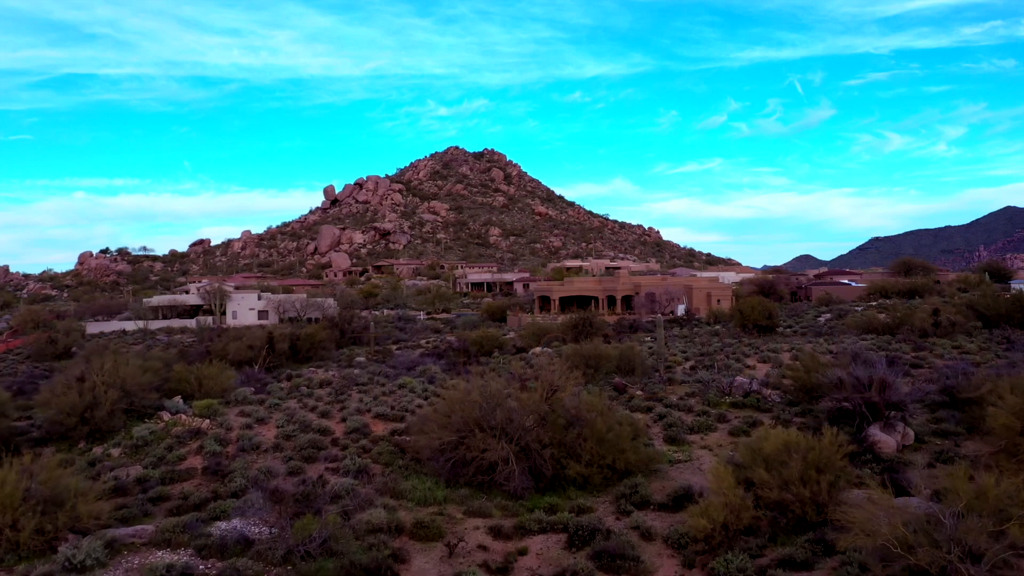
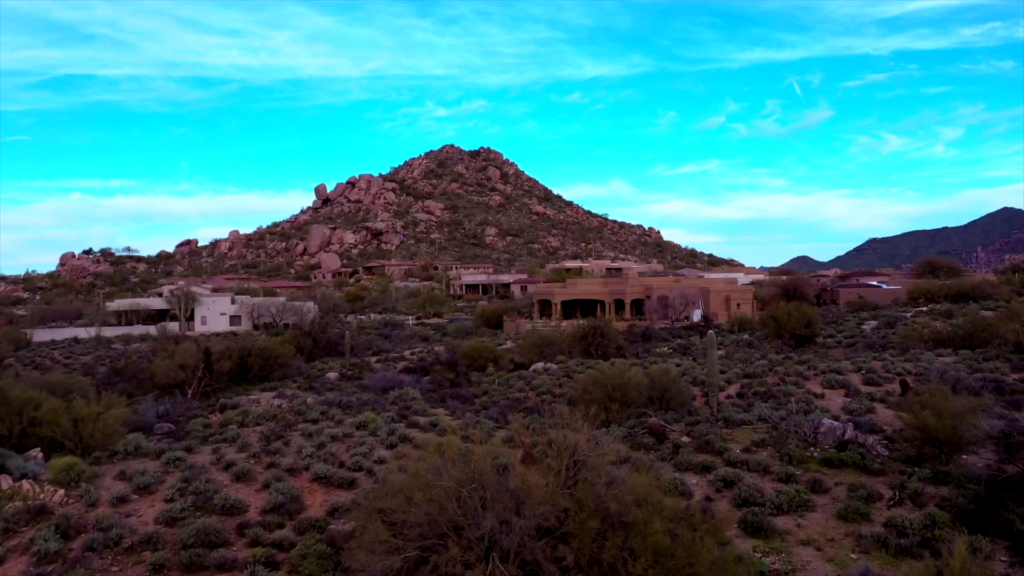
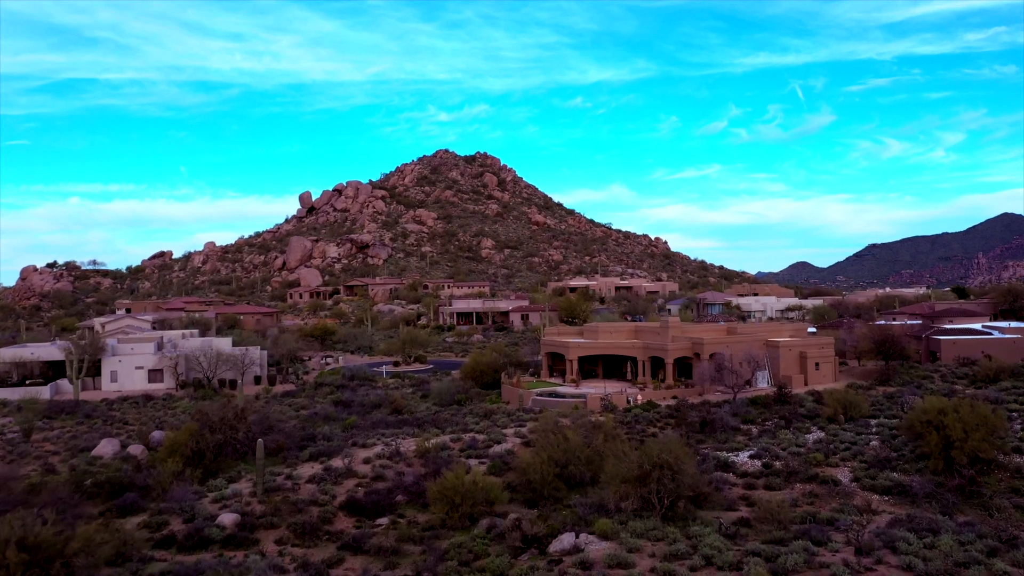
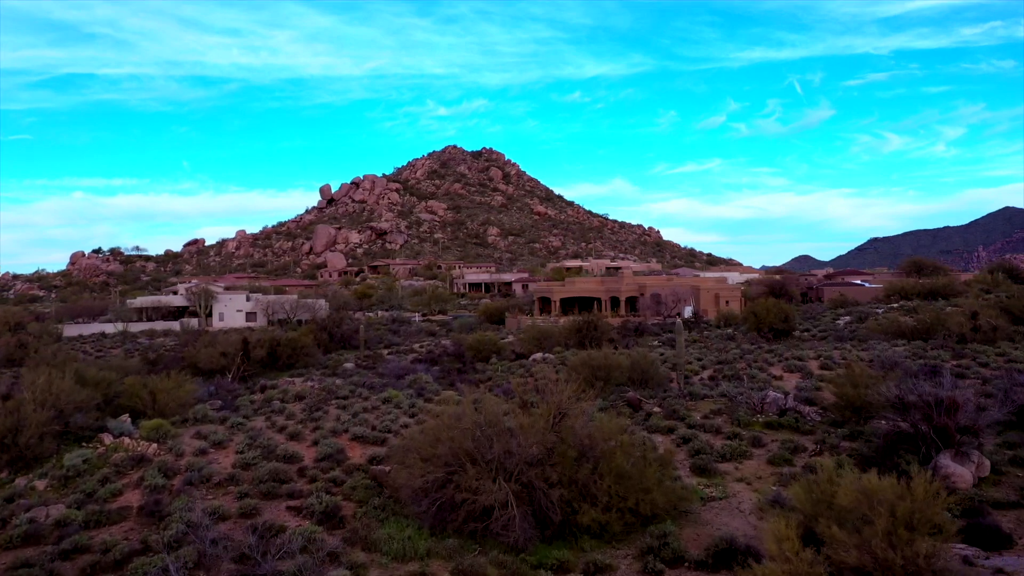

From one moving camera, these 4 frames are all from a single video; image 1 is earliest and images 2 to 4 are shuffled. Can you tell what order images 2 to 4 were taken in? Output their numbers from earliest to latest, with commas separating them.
4, 2, 3
